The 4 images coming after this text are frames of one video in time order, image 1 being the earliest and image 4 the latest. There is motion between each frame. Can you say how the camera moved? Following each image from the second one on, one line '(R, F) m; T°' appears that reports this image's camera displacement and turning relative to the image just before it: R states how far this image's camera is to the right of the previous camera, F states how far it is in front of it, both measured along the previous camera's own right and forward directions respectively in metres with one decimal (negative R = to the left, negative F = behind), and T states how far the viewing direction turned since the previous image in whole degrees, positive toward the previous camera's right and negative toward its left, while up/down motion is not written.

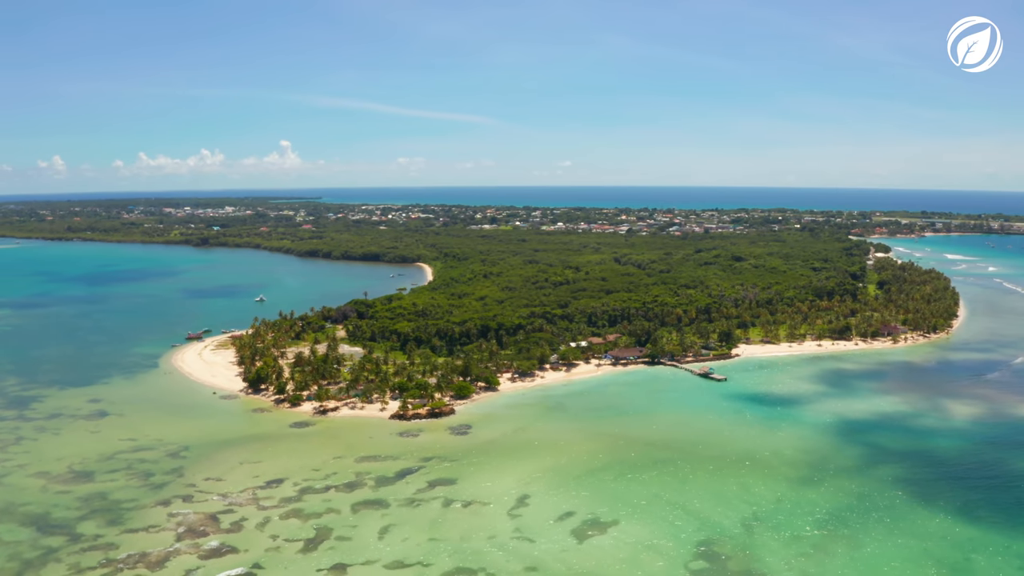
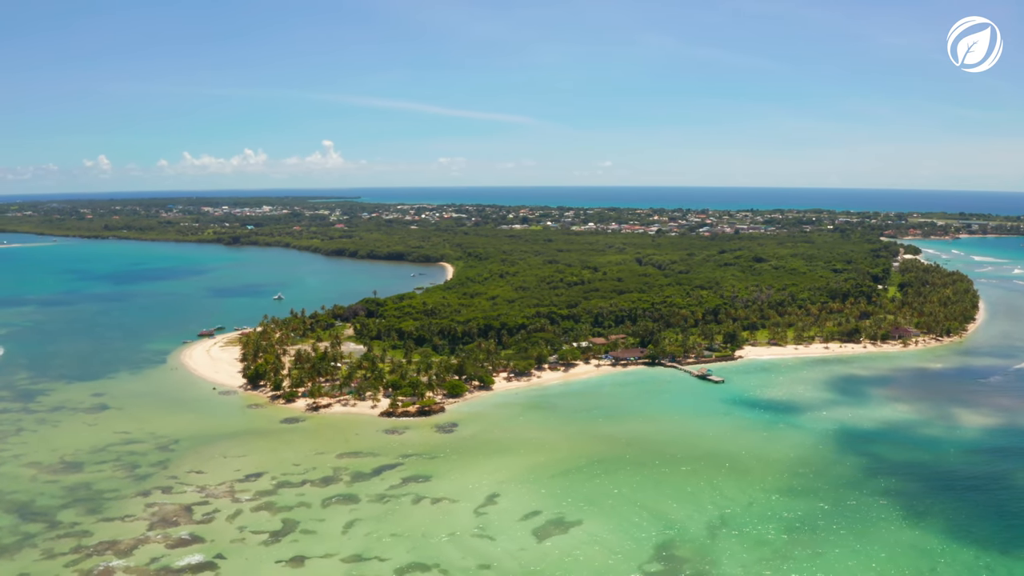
(+2.2, -0.4) m; -2°
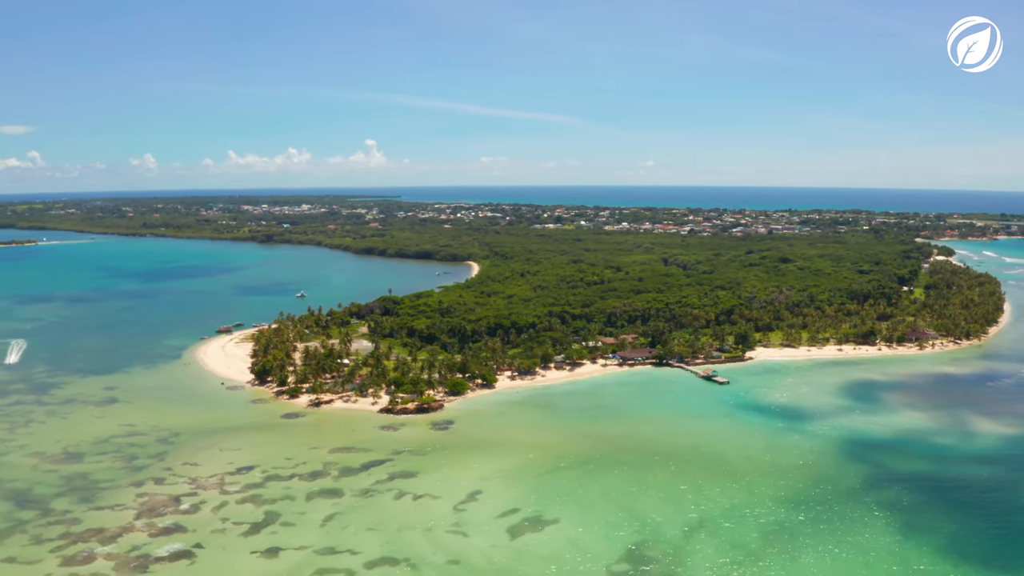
(+1.8, -0.2) m; -2°
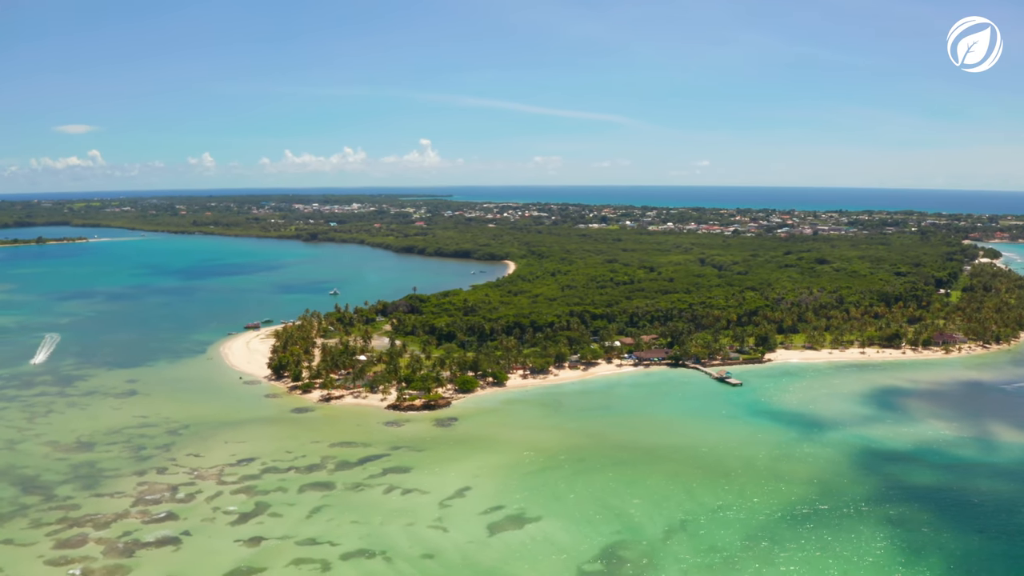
(+2.0, -0.1) m; -3°
